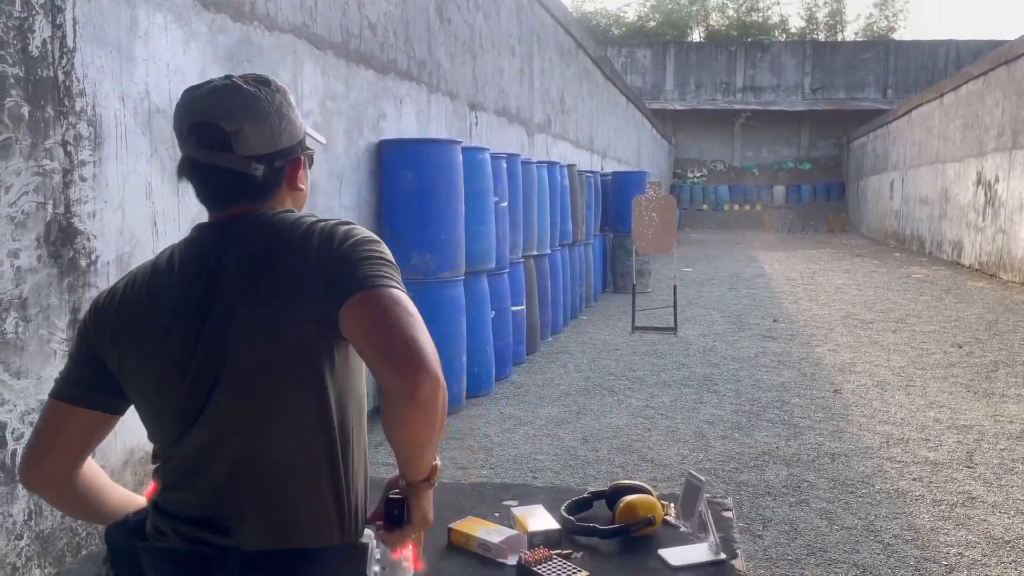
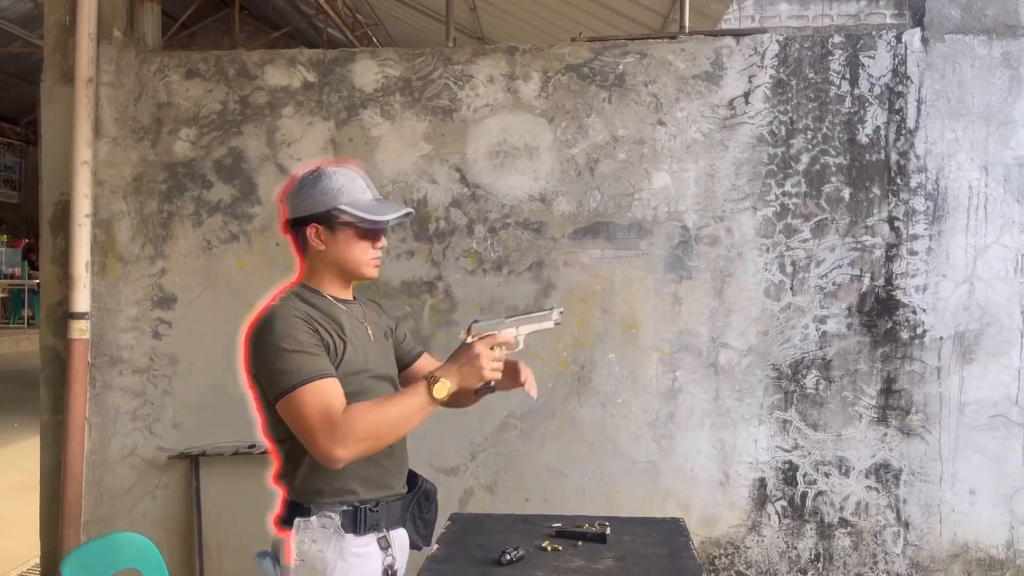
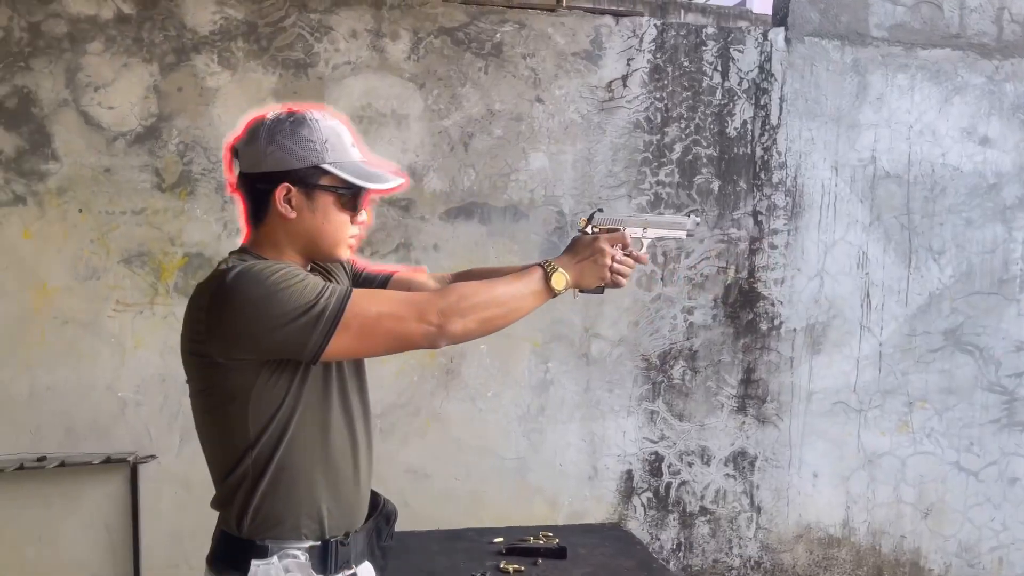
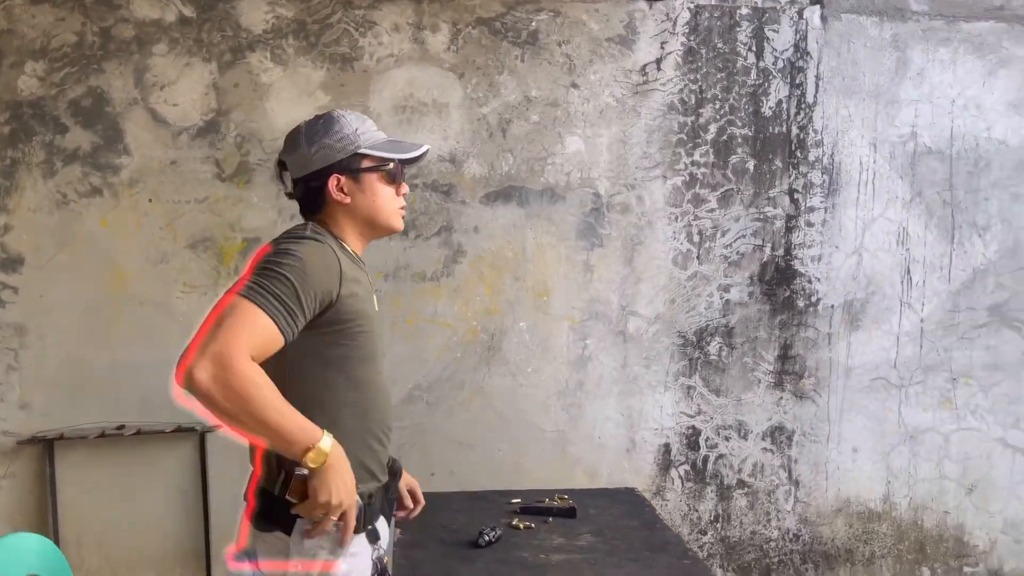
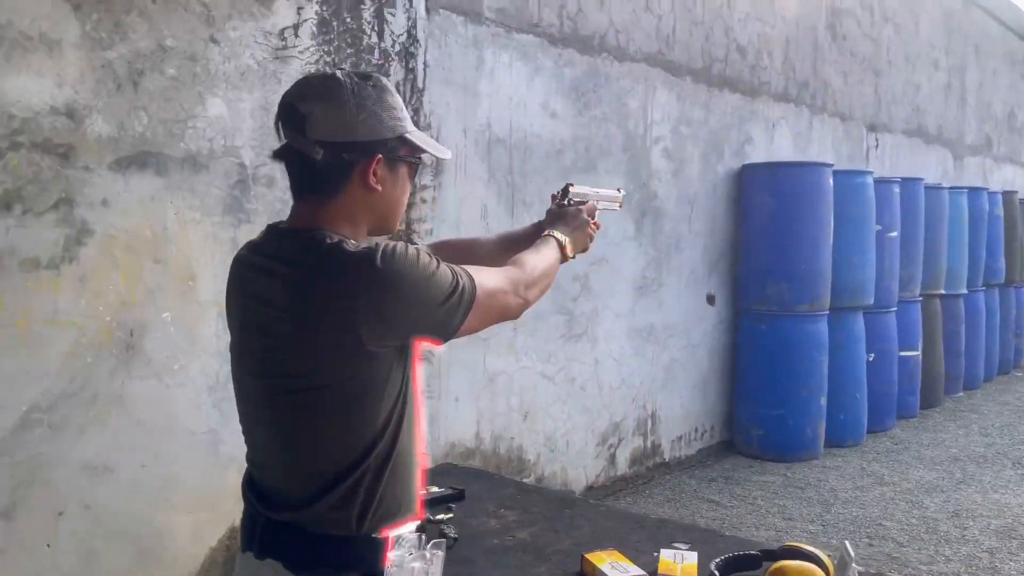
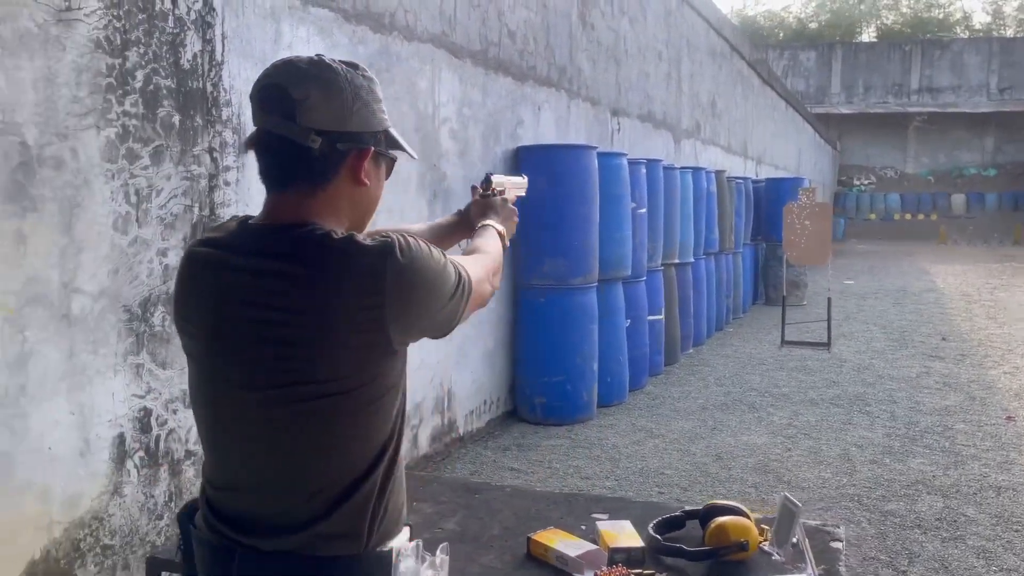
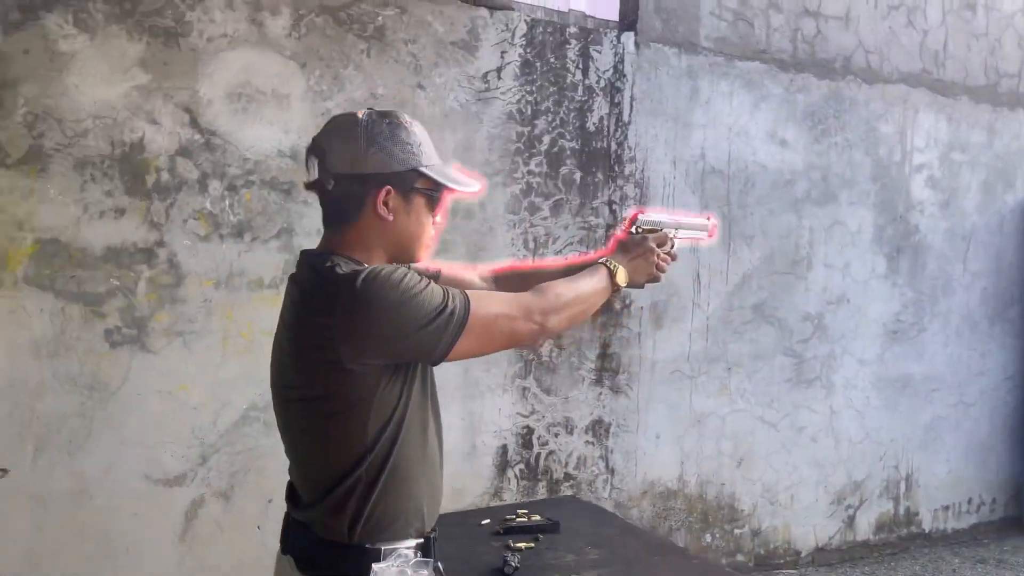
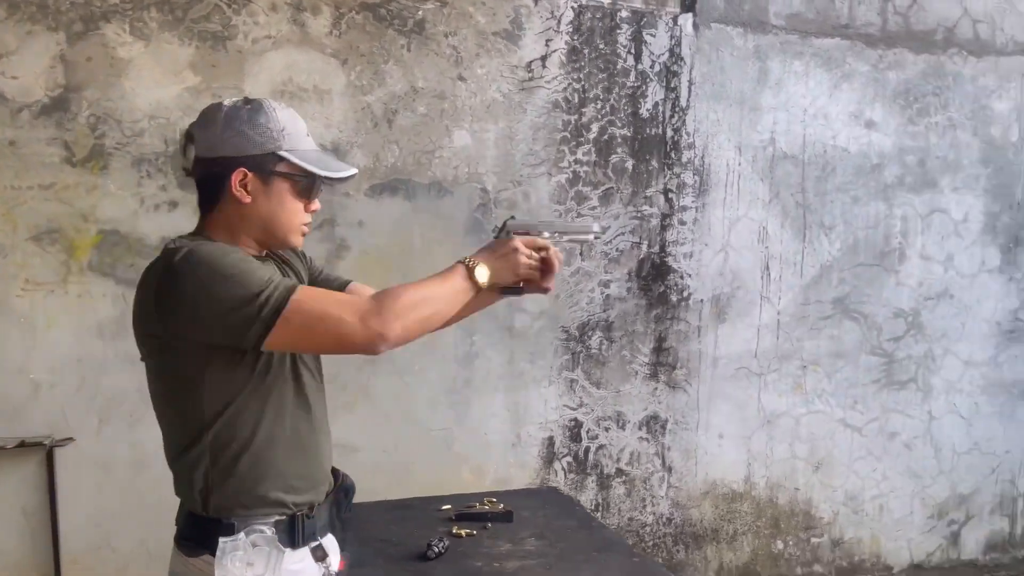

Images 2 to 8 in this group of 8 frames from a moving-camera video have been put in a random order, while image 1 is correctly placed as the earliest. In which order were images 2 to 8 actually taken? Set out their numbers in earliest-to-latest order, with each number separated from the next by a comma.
6, 5, 7, 3, 2, 4, 8
